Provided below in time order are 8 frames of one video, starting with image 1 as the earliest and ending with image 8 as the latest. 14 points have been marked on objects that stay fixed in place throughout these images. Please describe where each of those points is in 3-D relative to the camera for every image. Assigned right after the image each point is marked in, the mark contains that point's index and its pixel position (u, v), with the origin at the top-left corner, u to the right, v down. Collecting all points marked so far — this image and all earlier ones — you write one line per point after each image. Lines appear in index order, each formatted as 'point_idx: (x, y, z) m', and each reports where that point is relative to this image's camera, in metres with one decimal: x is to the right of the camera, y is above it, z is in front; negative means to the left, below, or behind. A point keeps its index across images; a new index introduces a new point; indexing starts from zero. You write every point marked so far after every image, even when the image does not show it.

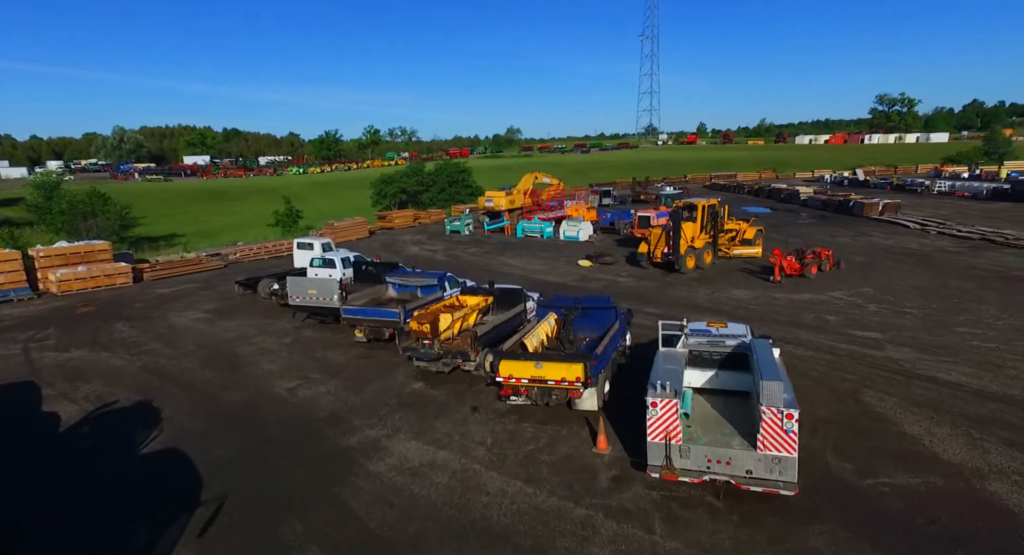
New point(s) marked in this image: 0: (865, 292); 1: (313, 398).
0: (+10.5, -0.4, +16.0) m
1: (-4.1, -2.5, +10.9) m
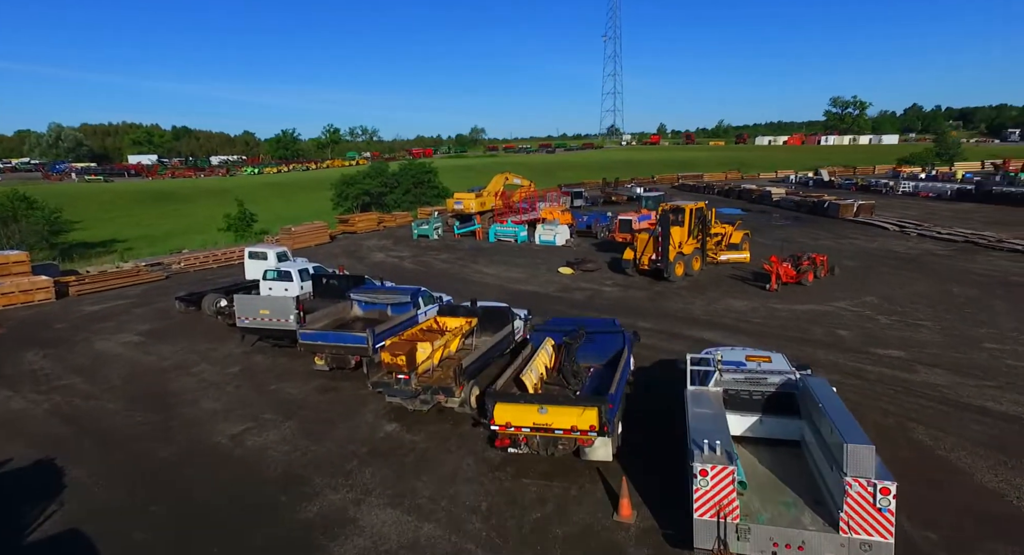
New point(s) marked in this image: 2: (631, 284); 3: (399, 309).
0: (+10.0, -0.7, +15.0) m
1: (-4.2, -2.9, +9.0) m
2: (+4.3, -0.3, +19.0) m
3: (-2.8, -0.8, +13.3) m
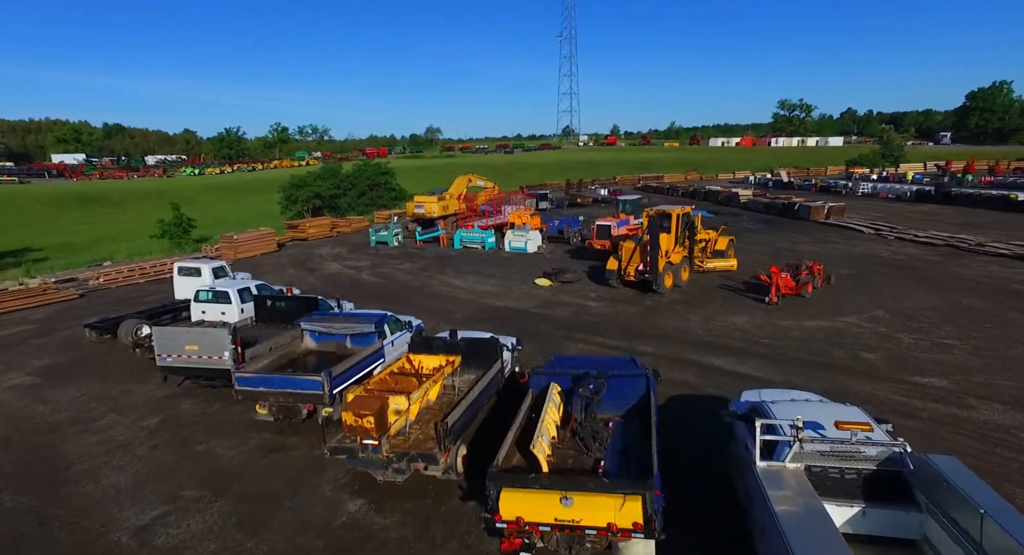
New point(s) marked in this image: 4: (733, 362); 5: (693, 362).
0: (+9.5, -1.0, +13.8) m
1: (-4.2, -3.4, +6.7) m
2: (+3.4, -0.7, +17.3) m
3: (-3.1, -1.3, +11.1) m
4: (+4.7, -1.8, +11.5) m
5: (+4.0, -1.8, +11.6) m
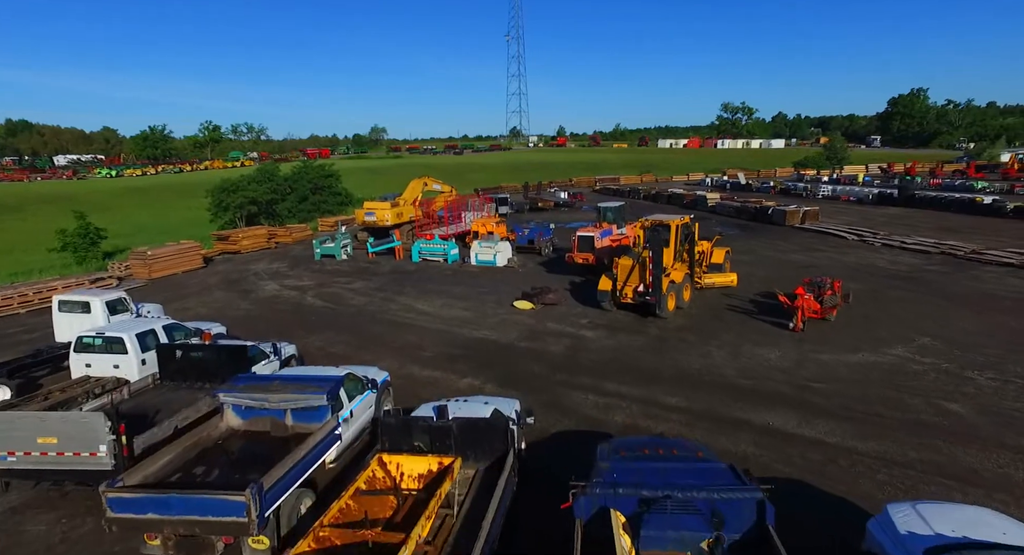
0: (+9.2, -1.5, +11.9) m
1: (-3.6, -4.2, +3.5) m
2: (+2.9, -1.4, +14.8) m
3: (-3.1, -2.0, +7.9) m
4: (+4.8, -2.4, +9.1) m
5: (+4.0, -2.4, +9.1) m
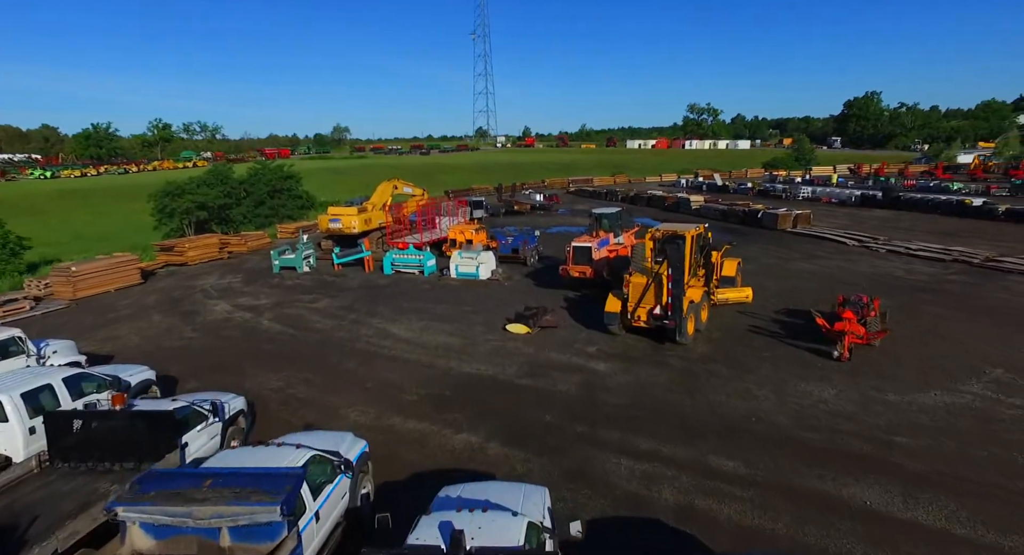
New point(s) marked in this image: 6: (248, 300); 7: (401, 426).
0: (+9.4, -1.9, +10.2) m
1: (-2.9, -4.7, +1.0) m
2: (+2.8, -1.9, +12.6) m
3: (-2.7, -2.6, +5.4) m
4: (+5.1, -2.9, +7.1) m
5: (+4.3, -2.9, +7.1) m
6: (-9.8, -0.8, +19.7) m
7: (-2.1, -2.8, +10.2) m
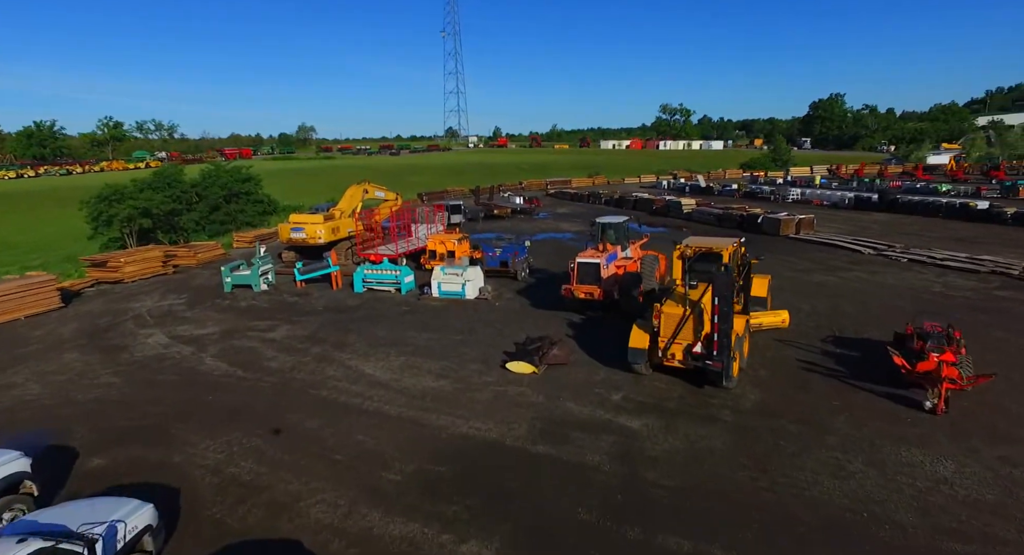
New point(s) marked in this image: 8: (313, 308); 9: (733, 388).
0: (+9.6, -2.4, +8.0) m
1: (-2.1, -5.4, -1.8) m
2: (+3.0, -2.5, +10.1) m
3: (-2.1, -3.3, +2.6) m
4: (+5.5, -3.5, +4.7) m
5: (+4.7, -3.5, +4.7) m
6: (-10.0, -1.5, +16.5) m
7: (-1.8, -3.5, +7.4) m
8: (-7.0, -1.0, +18.7) m
9: (+4.4, -2.2, +10.6) m
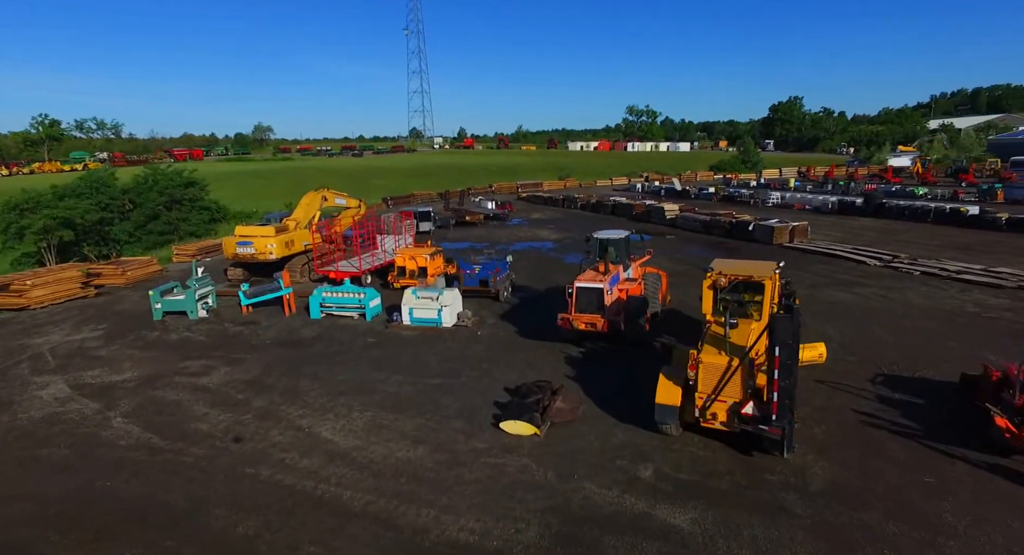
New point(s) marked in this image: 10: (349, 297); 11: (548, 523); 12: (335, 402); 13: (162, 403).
0: (+9.8, -3.0, +6.1) m
1: (-1.3, -6.1, -4.5) m
2: (+3.0, -3.1, +7.8) m
3: (-1.6, -4.0, 0.0) m
4: (+5.9, -4.1, +2.6) m
5: (+5.1, -4.1, +2.5) m
6: (-10.3, -2.4, +13.4) m
7: (-1.6, -4.2, +4.8) m
8: (-7.4, -1.8, +15.7) m
9: (+4.4, -2.8, +8.4) m
10: (-5.3, -0.6, +17.2) m
11: (+0.5, -3.4, +7.5) m
12: (-3.8, -2.6, +11.5) m
13: (-7.7, -2.7, +11.7) m
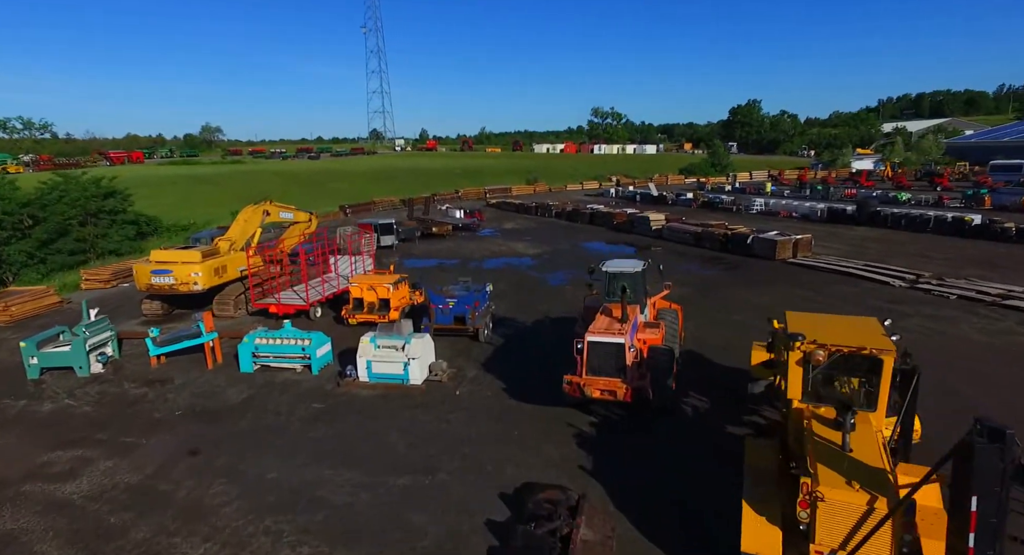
0: (+10.1, -3.8, +3.4) m
1: (-0.2, -7.0, -7.8) m
2: (+3.3, -4.1, +4.7) m
3: (-0.8, -4.9, -3.4) m
4: (+6.5, -4.9, -0.4) m
5: (+5.7, -5.0, -0.5) m
6: (-10.4, -3.5, +9.4) m
7: (-1.1, -5.2, +1.4) m
8: (-7.7, -2.9, +11.9) m
9: (+4.6, -3.7, +5.4) m
10: (-5.7, -1.7, +13.6) m
11: (+0.8, -4.4, +4.2) m
12: (-3.8, -3.6, +7.9) m
13: (-7.7, -3.8, +7.9) m
